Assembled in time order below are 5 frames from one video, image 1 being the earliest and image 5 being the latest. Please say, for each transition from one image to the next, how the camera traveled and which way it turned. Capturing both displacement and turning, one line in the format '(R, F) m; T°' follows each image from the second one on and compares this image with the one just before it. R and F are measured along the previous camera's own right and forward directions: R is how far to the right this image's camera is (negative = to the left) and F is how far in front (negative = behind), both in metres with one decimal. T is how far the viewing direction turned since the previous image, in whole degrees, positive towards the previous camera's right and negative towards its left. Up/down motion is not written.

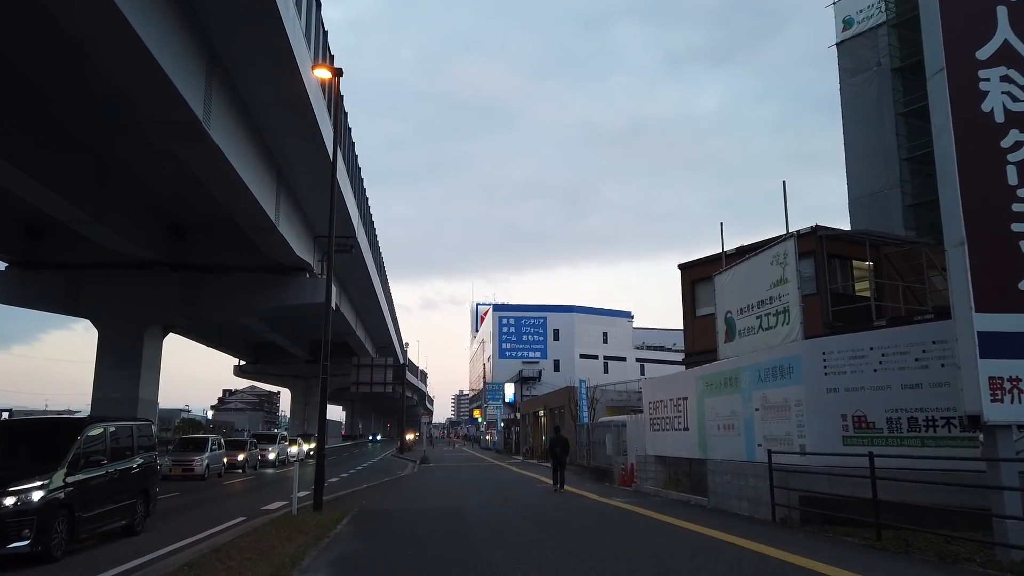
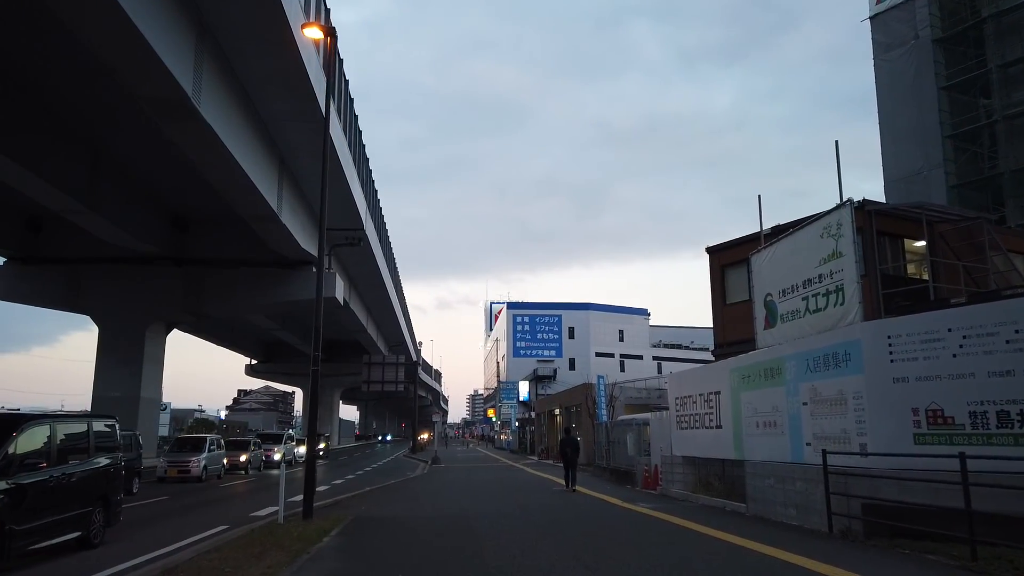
(0.0, +1.3) m; -1°
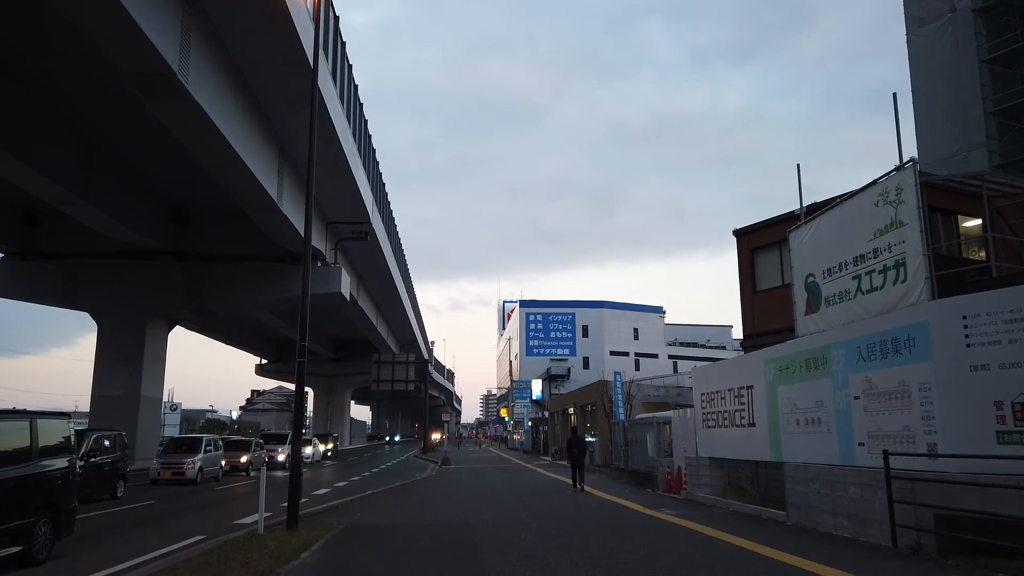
(+0.1, +1.2) m; -1°
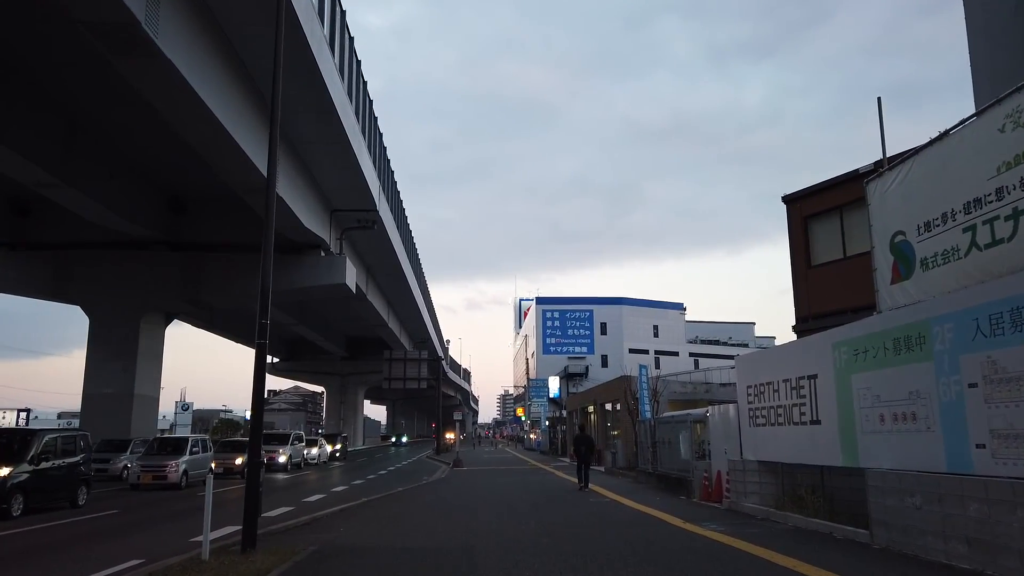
(+0.1, +2.0) m; -1°
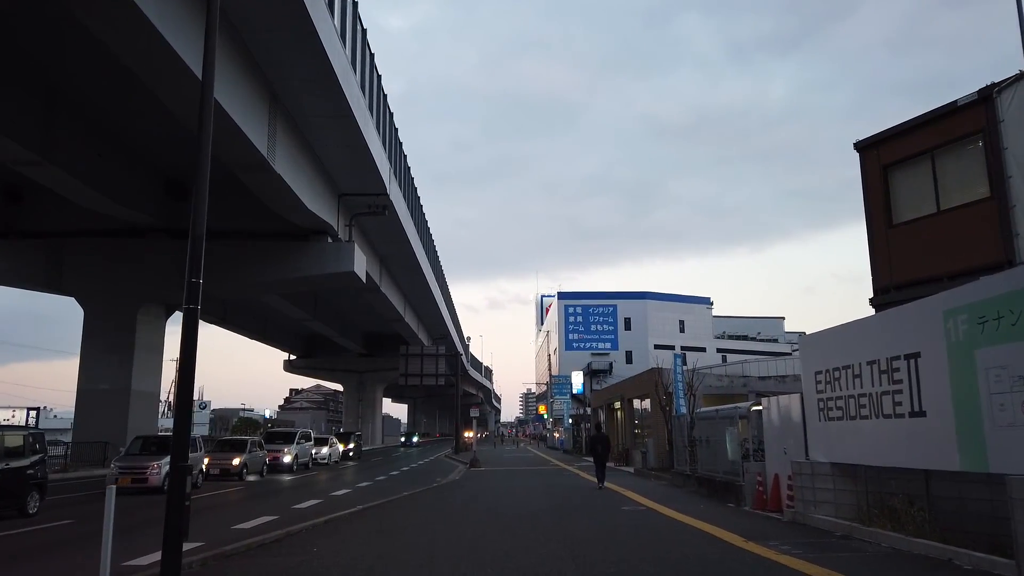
(+0.1, +2.0) m; -2°
